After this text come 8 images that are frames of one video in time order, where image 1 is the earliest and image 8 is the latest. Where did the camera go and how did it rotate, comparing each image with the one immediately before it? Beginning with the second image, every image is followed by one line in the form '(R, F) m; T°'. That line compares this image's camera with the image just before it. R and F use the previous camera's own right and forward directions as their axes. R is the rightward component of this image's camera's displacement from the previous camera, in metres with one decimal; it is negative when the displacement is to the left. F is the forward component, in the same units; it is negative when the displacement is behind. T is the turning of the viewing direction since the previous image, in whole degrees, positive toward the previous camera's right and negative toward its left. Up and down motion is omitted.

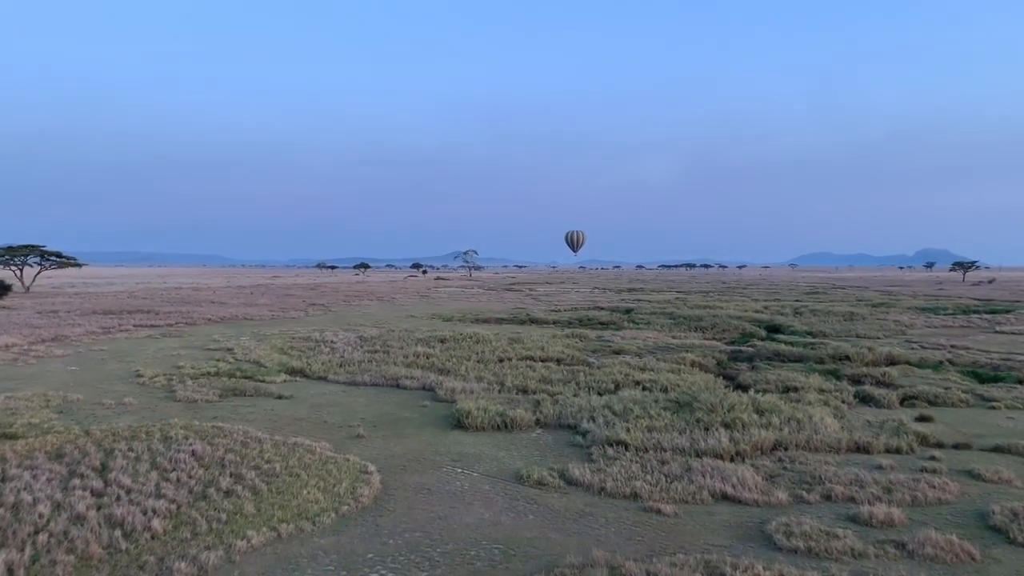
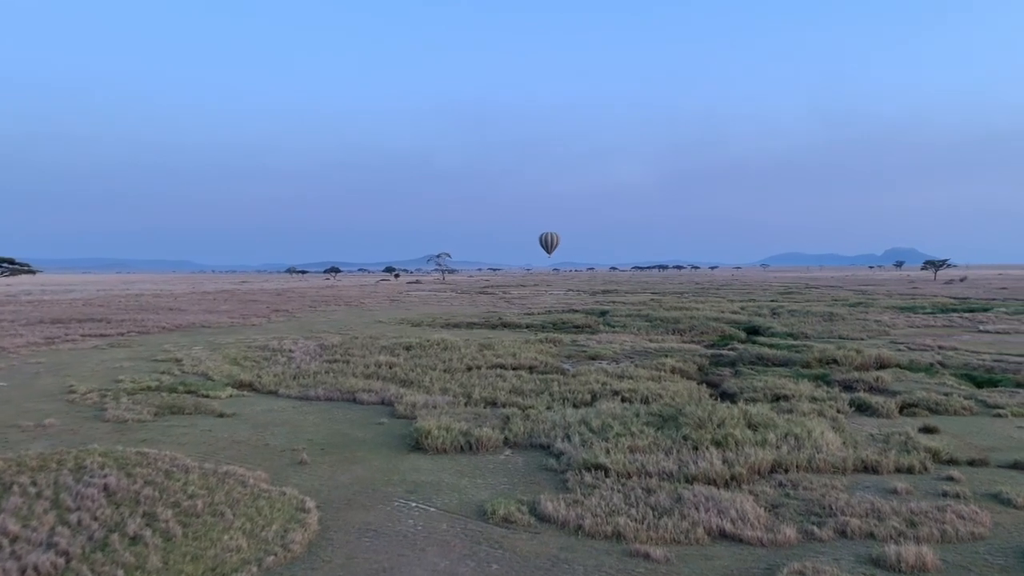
(+0.2, +1.6) m; +2°
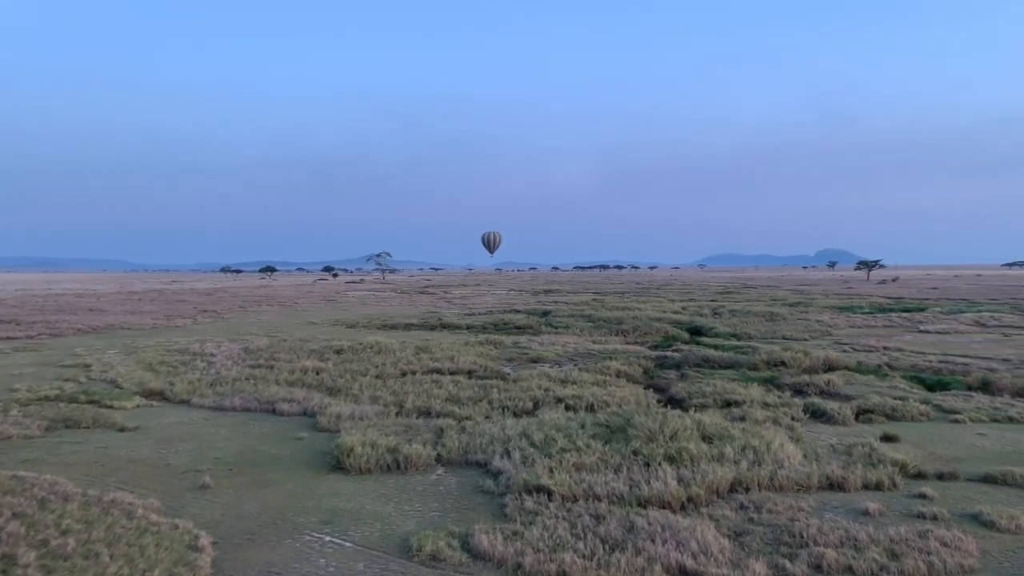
(+0.1, +1.3) m; +4°
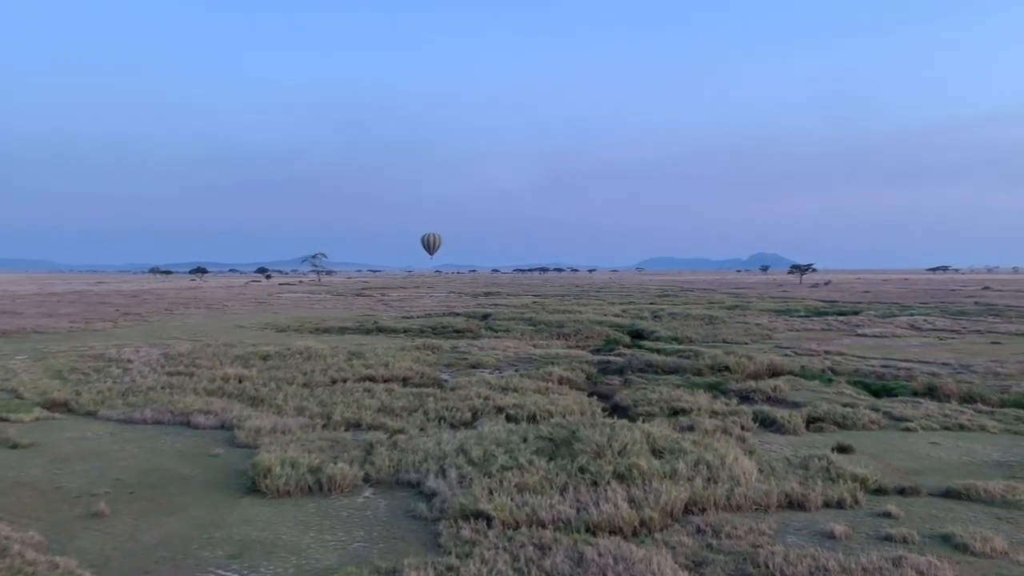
(0.0, +1.0) m; +4°
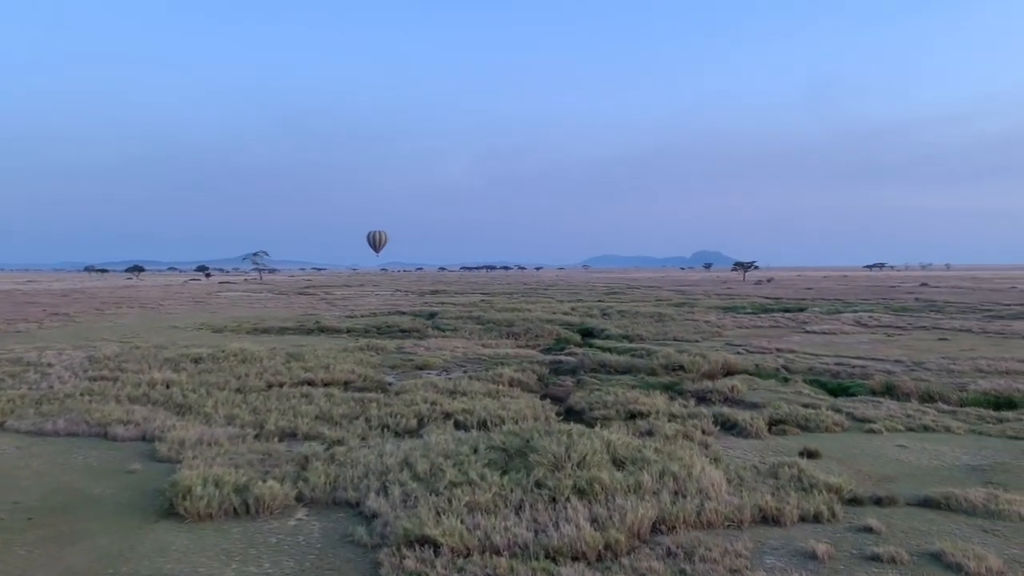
(0.0, +0.9) m; +3°
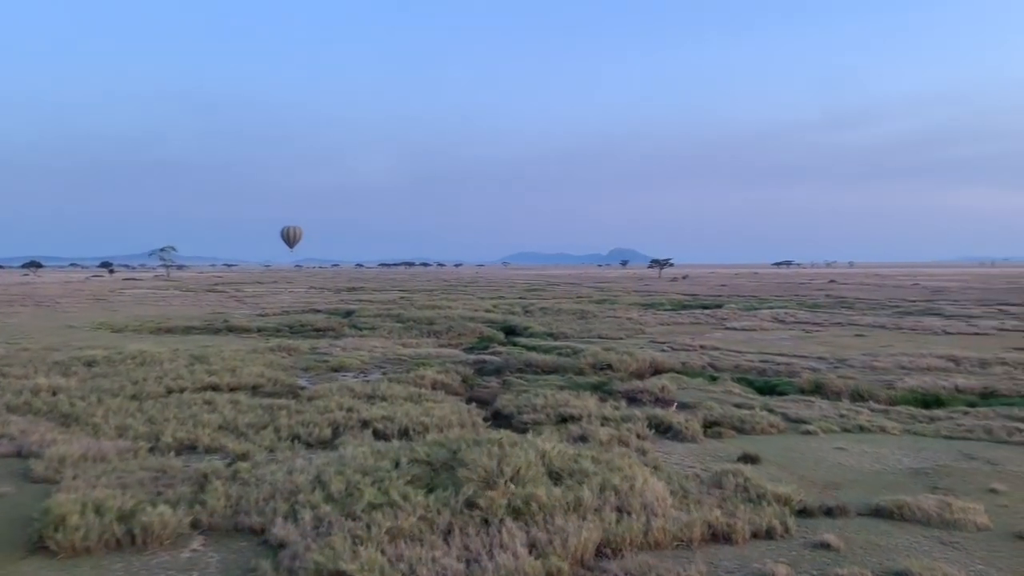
(-0.1, +1.0) m; +5°
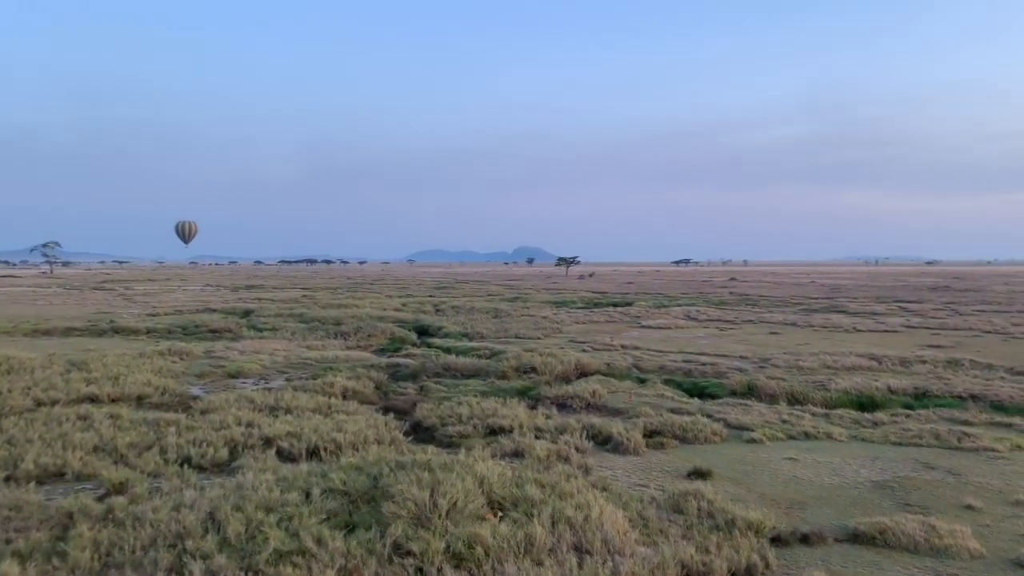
(-0.3, +1.4) m; +6°
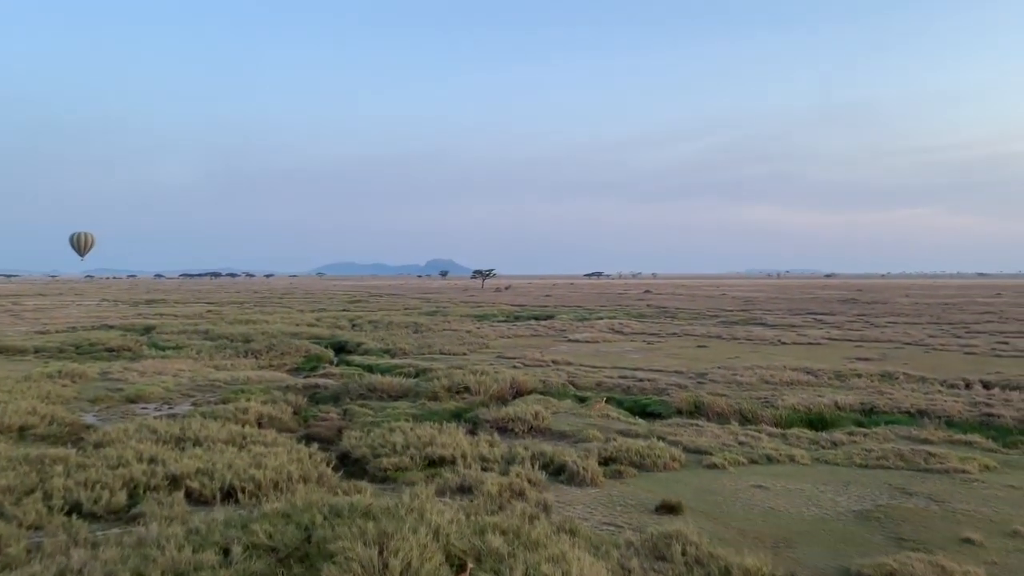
(-0.4, +1.3) m; +6°
